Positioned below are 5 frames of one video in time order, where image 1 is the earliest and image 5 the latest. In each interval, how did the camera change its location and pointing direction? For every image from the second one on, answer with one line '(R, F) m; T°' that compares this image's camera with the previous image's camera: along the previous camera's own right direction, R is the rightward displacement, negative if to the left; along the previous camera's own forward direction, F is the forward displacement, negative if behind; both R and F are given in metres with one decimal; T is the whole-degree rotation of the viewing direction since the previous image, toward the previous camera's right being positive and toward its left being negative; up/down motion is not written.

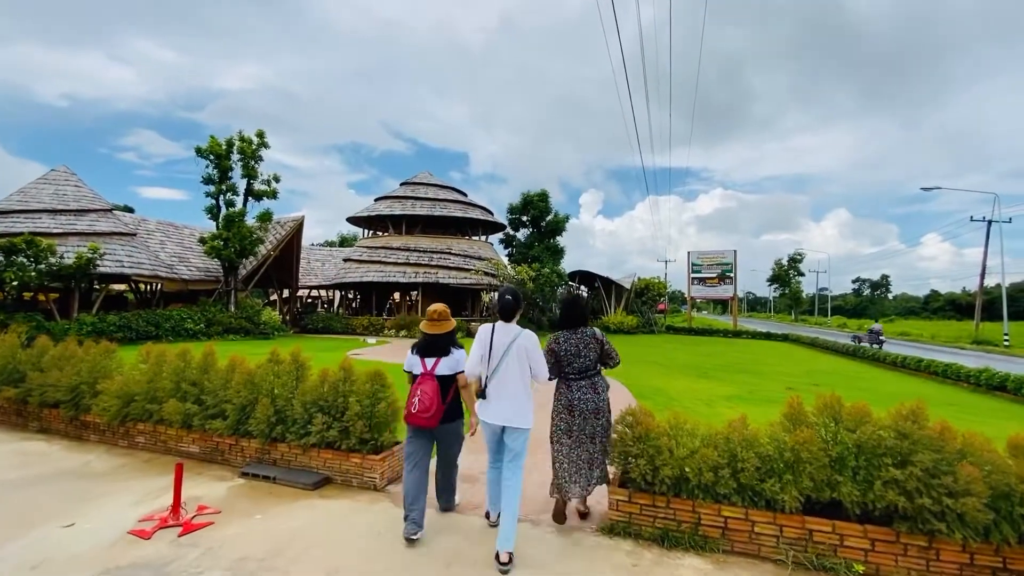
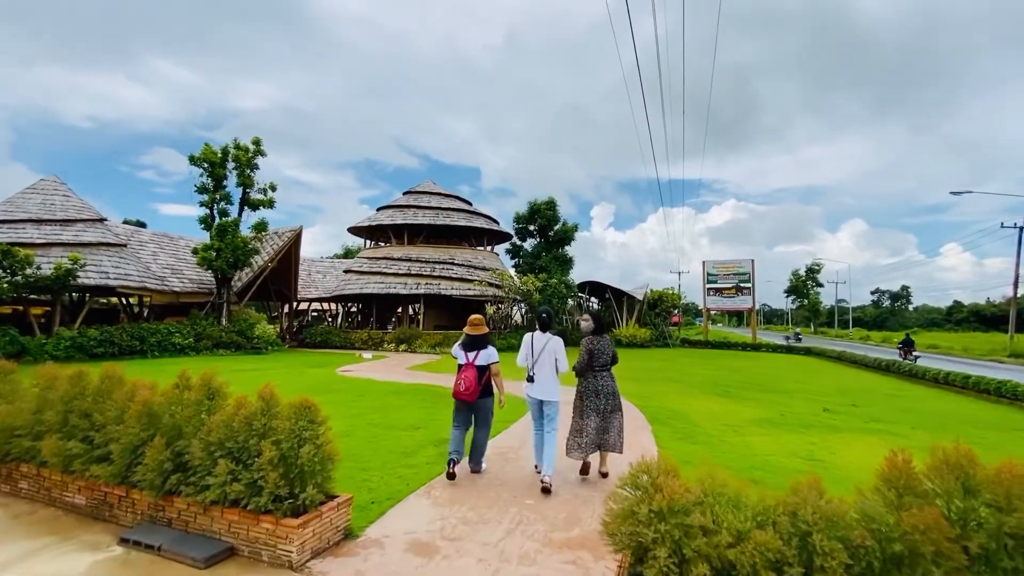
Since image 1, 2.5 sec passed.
(+0.3, +1.3) m; -1°
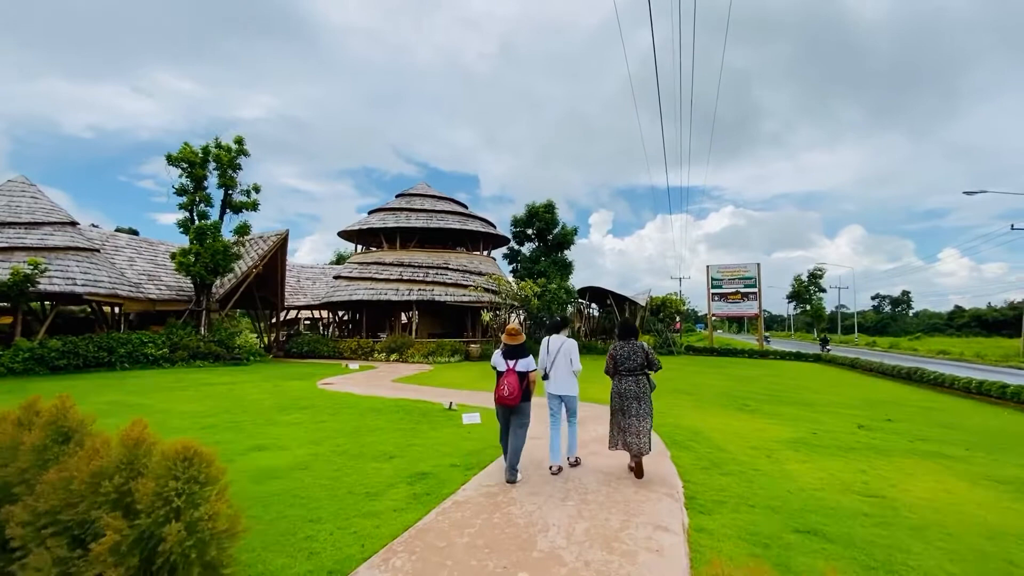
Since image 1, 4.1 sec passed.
(+0.1, +1.2) m; 0°
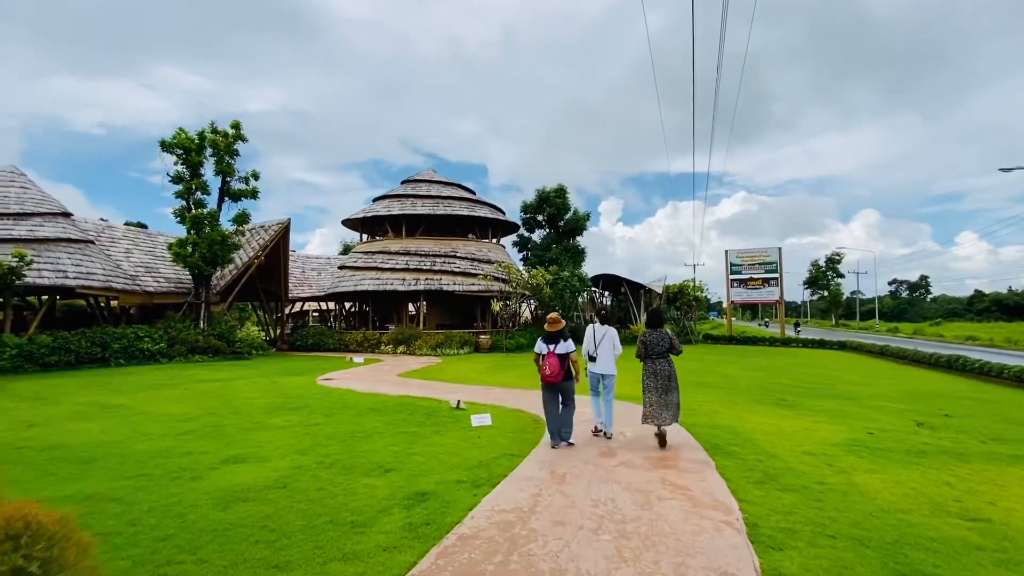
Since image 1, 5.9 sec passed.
(-0.1, +1.0) m; -1°
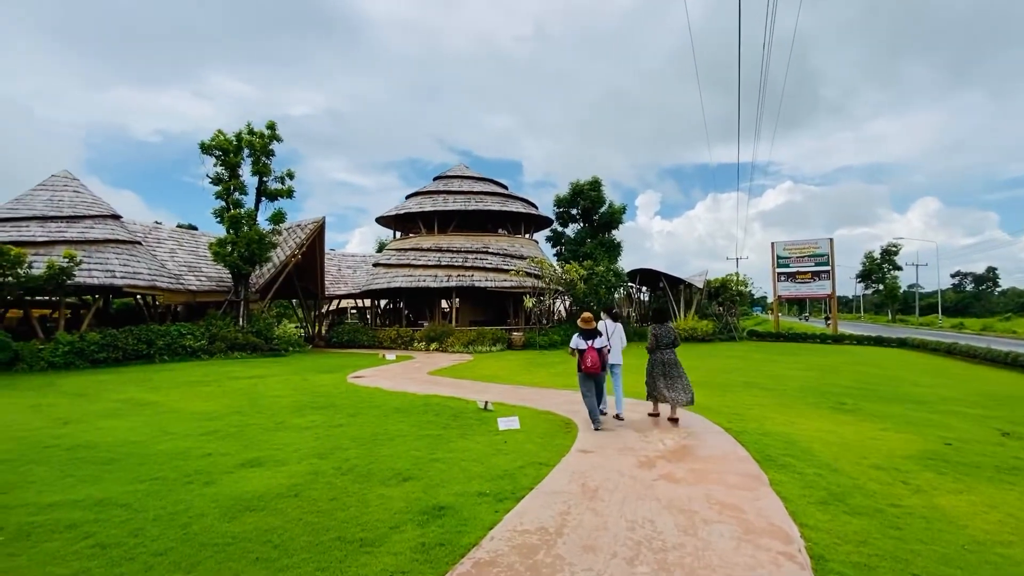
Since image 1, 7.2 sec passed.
(+0.1, +0.5) m; -4°
